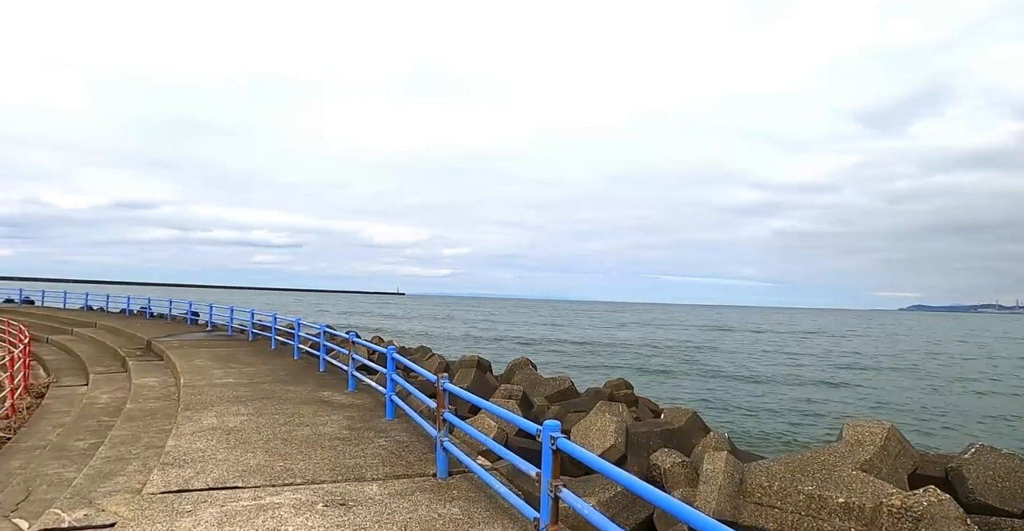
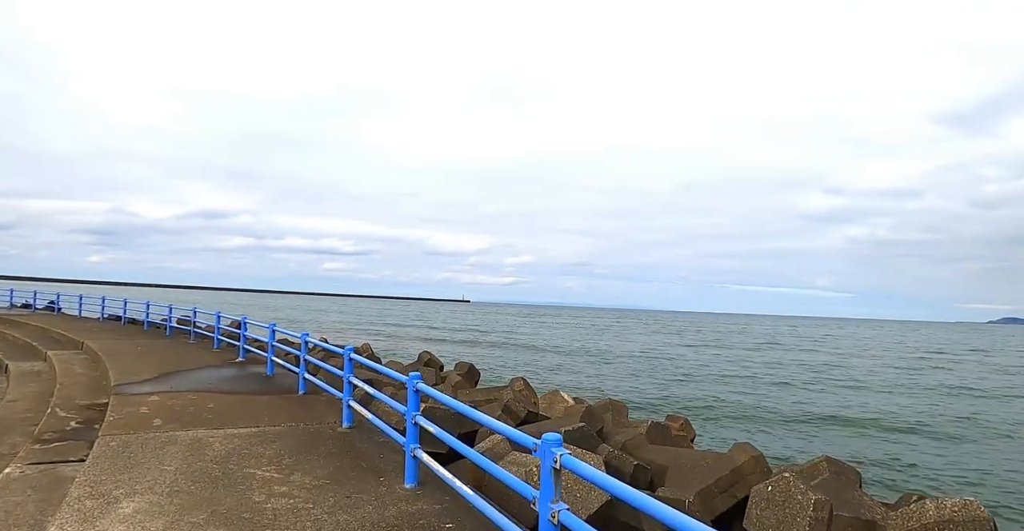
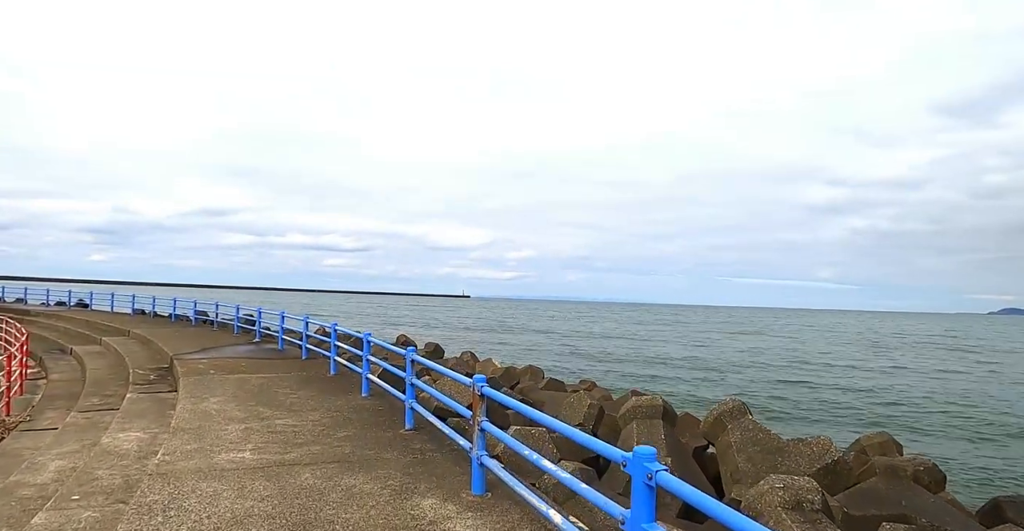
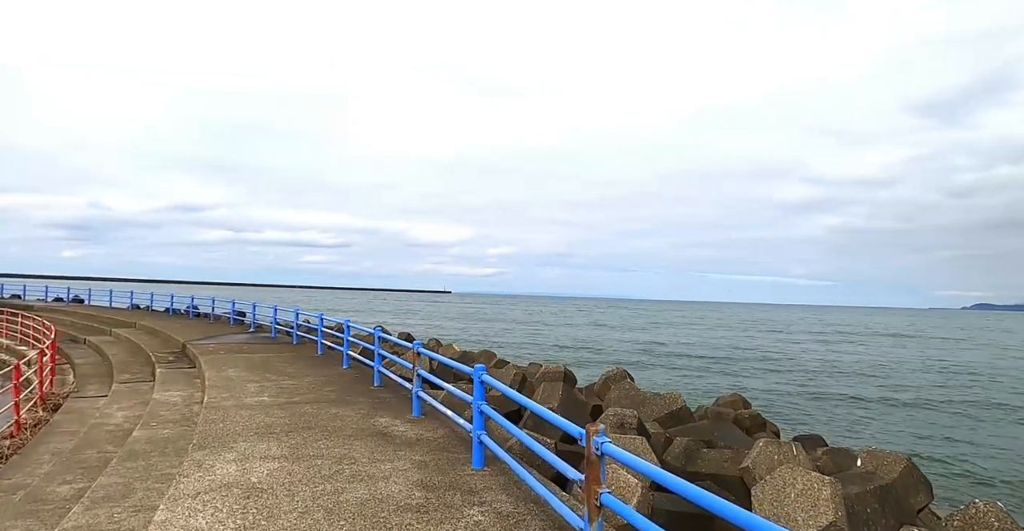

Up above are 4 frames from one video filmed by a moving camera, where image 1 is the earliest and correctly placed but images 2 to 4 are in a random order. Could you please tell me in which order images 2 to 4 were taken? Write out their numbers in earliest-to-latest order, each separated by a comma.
4, 3, 2
